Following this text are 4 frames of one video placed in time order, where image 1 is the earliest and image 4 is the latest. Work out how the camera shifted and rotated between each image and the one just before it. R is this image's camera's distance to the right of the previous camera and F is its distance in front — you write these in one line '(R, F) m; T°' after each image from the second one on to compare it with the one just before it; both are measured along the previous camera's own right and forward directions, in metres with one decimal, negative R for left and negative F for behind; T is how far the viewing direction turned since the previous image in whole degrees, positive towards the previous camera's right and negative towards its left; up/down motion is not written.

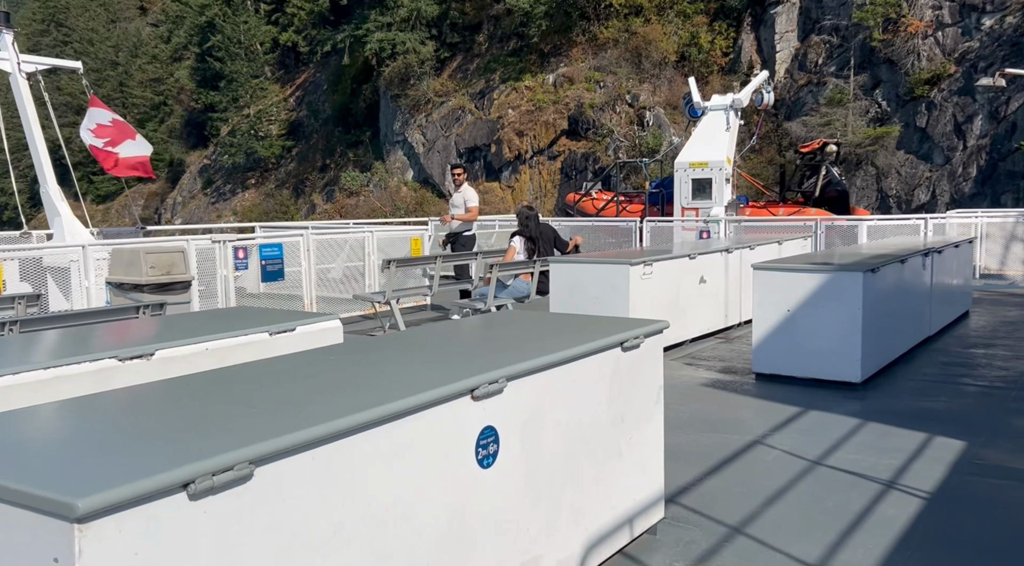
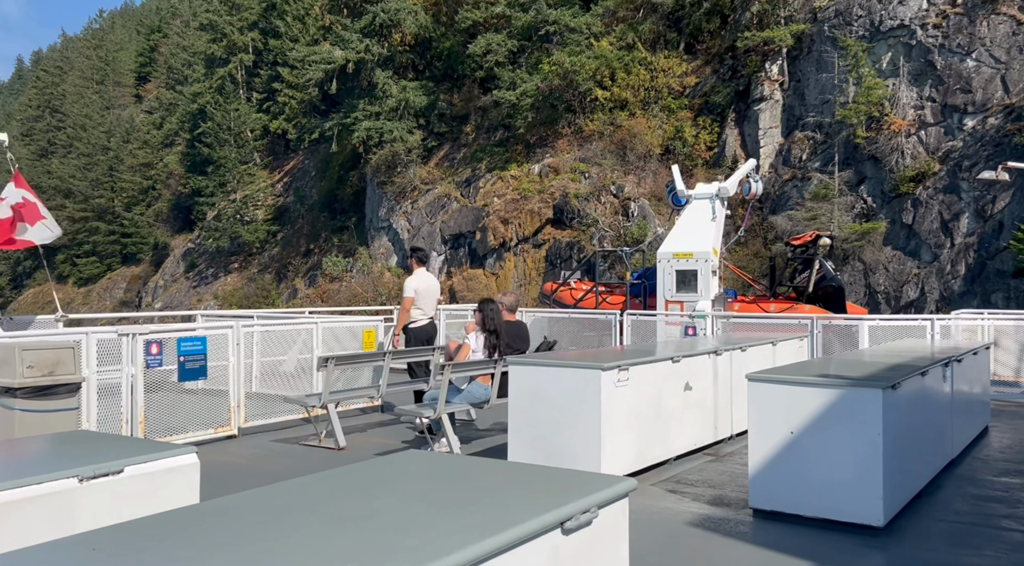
(+0.3, +1.3) m; +1°
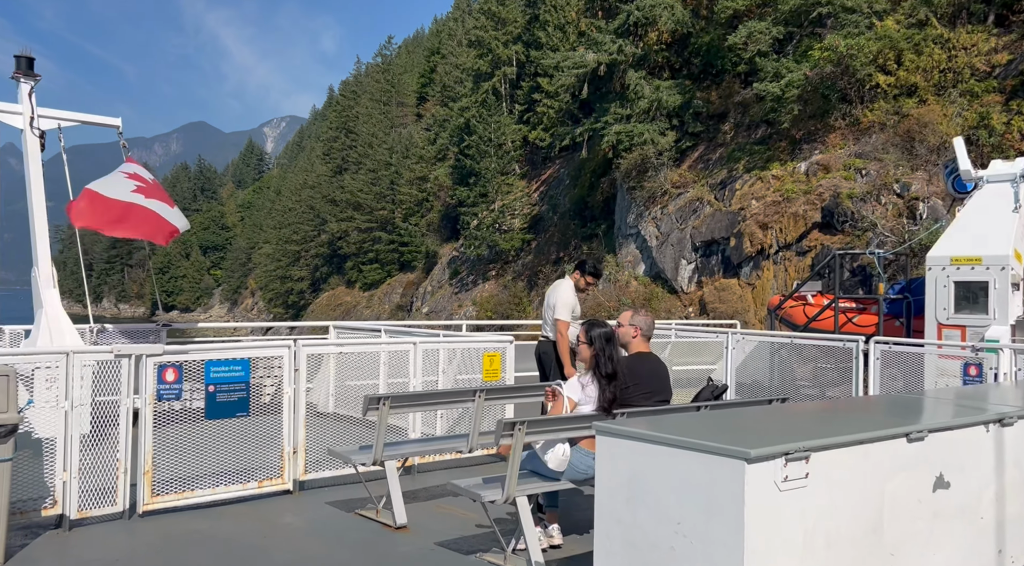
(+0.9, +3.2) m; -17°
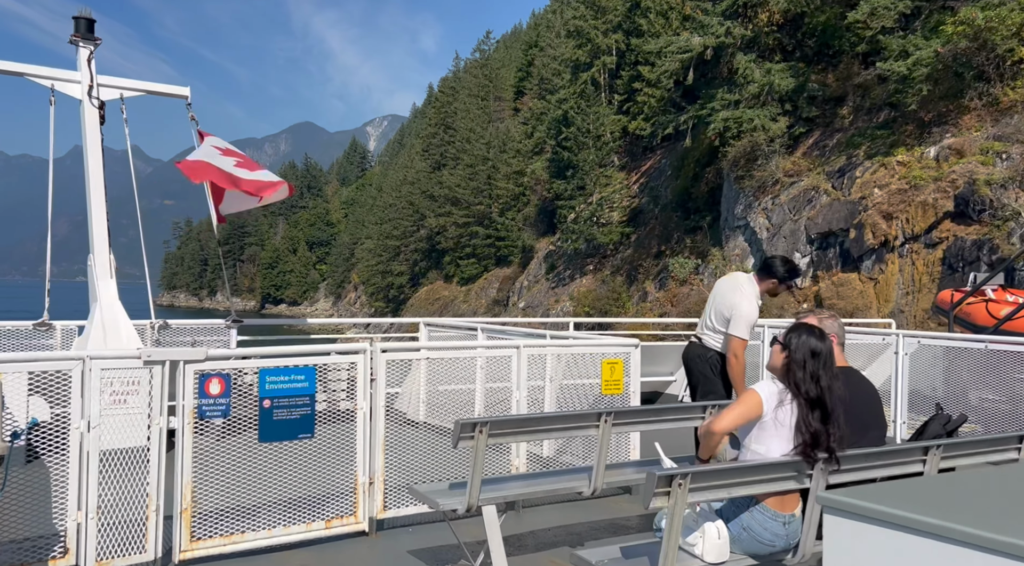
(-0.2, +1.6) m; -6°
